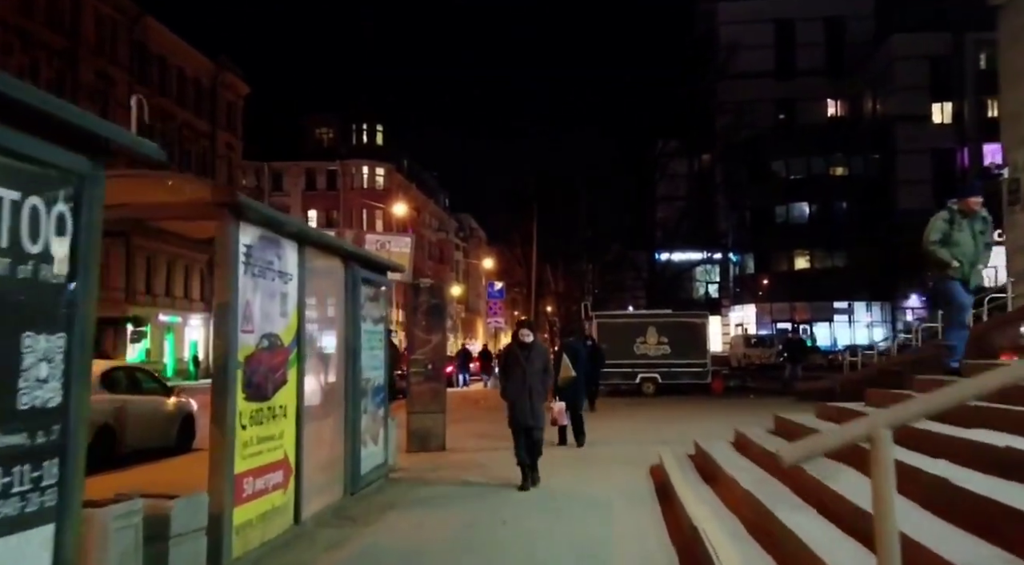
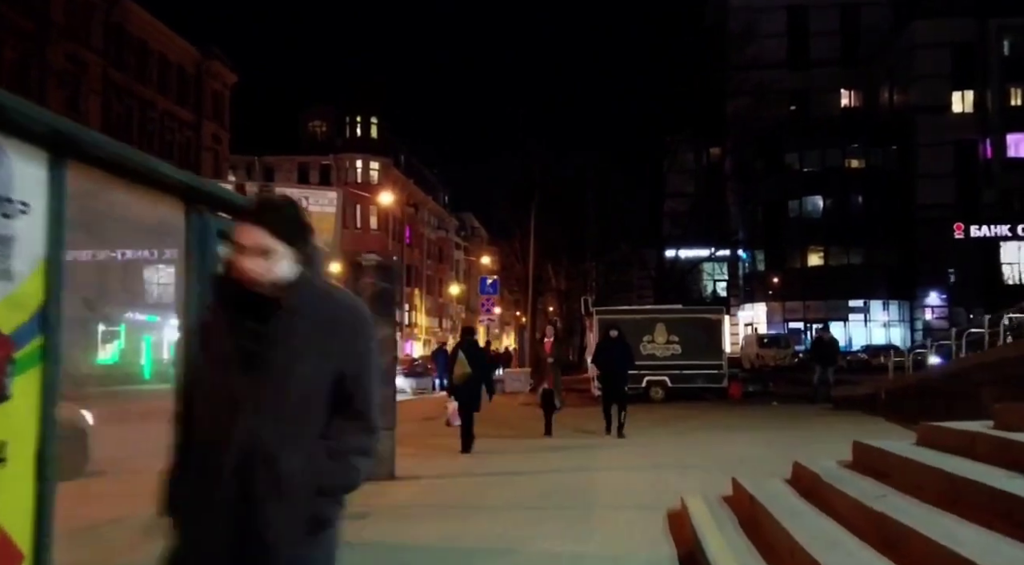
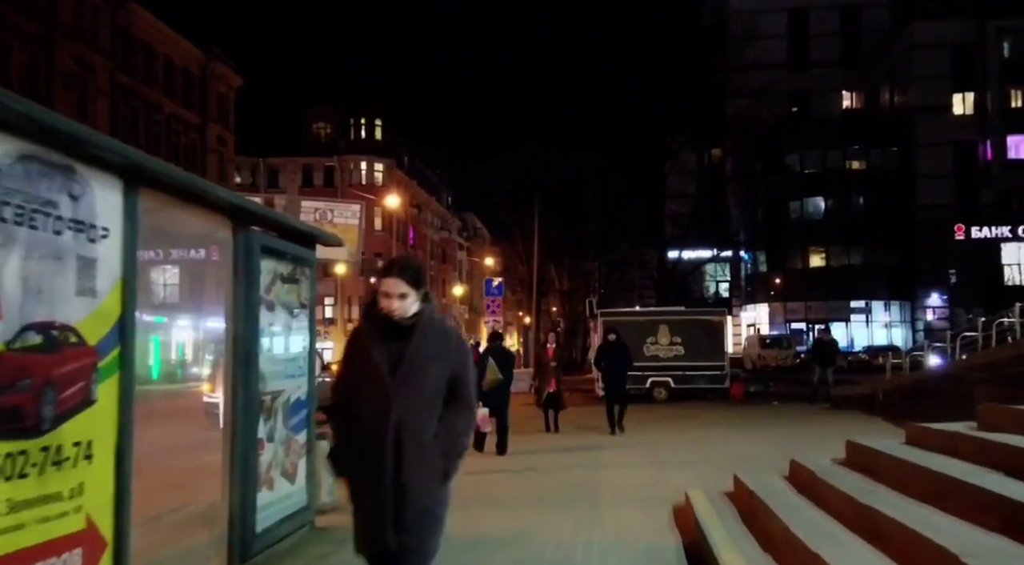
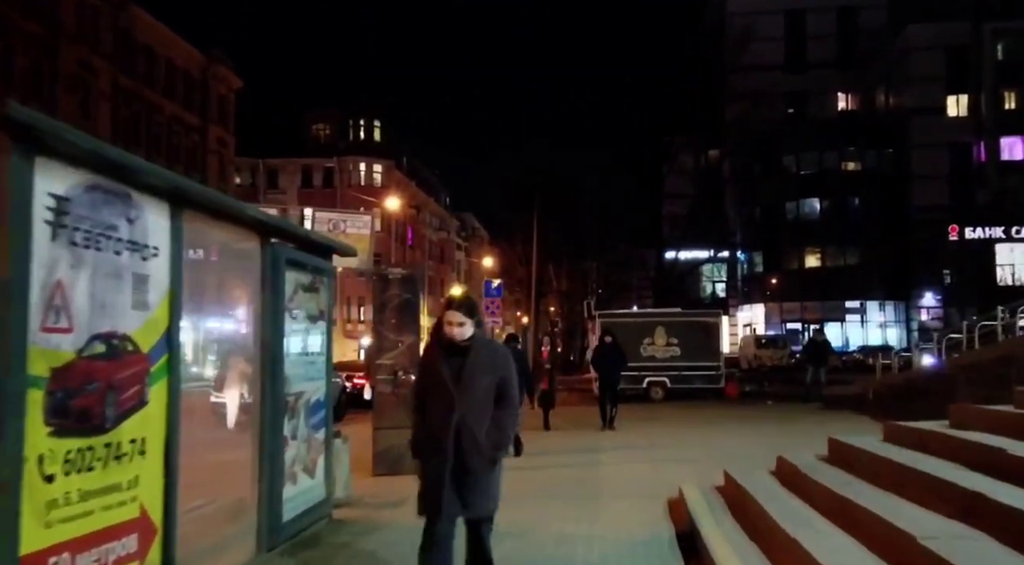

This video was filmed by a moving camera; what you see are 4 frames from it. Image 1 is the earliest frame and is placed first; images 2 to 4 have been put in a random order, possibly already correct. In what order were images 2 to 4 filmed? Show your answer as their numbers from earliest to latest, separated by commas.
4, 3, 2
